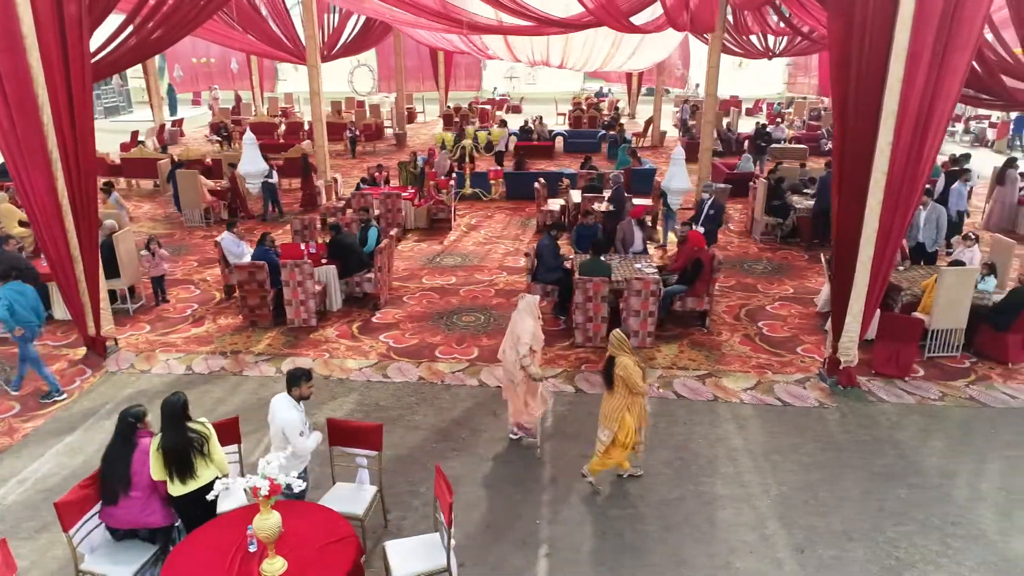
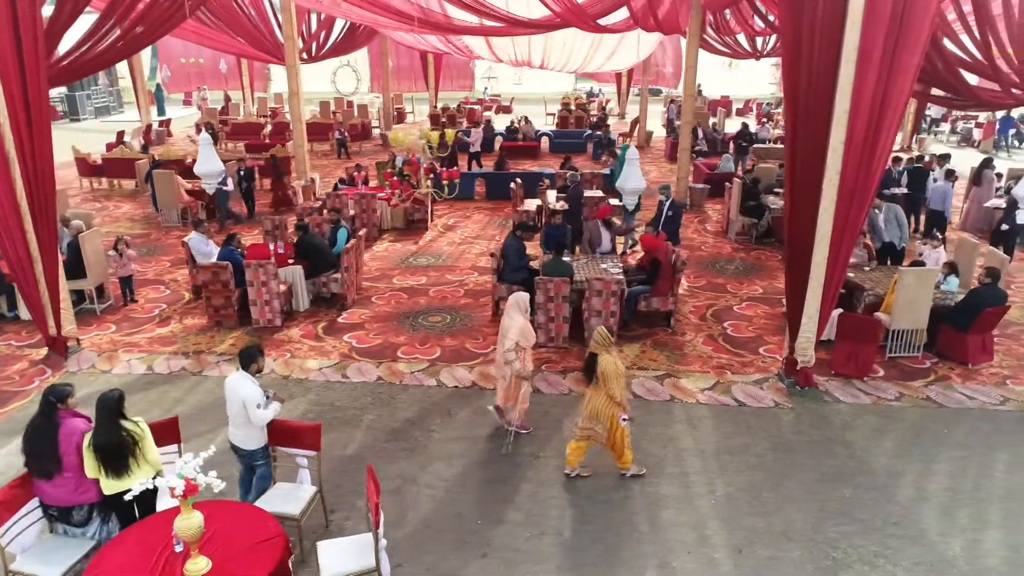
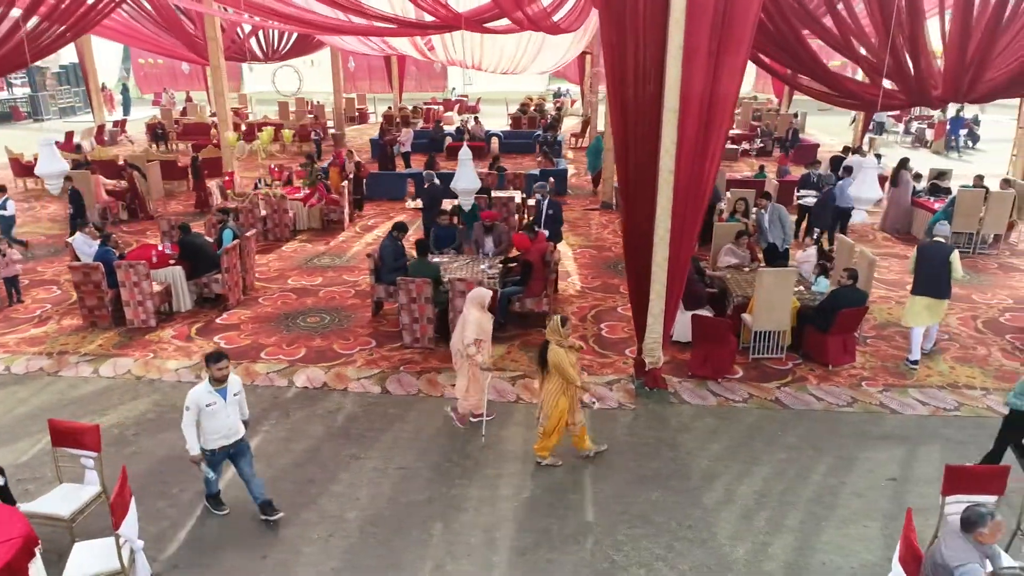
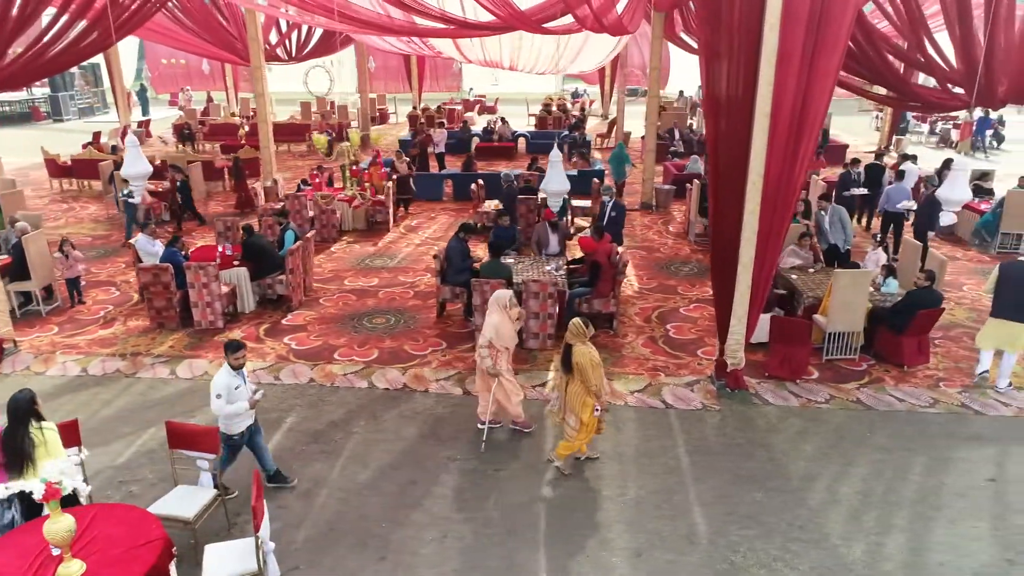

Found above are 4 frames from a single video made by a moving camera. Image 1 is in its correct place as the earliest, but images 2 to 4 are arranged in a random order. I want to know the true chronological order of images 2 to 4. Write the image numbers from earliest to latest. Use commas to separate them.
2, 4, 3
